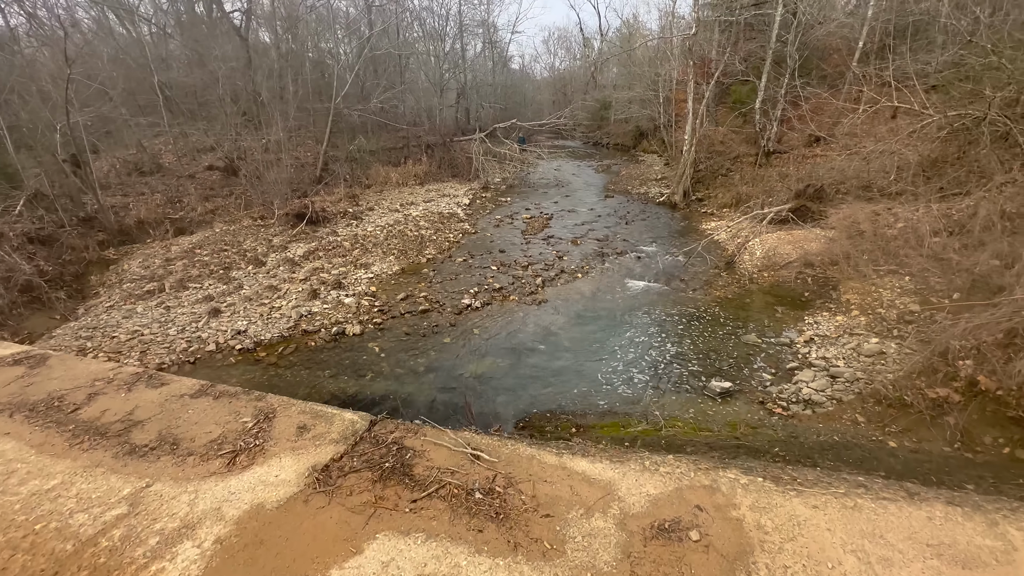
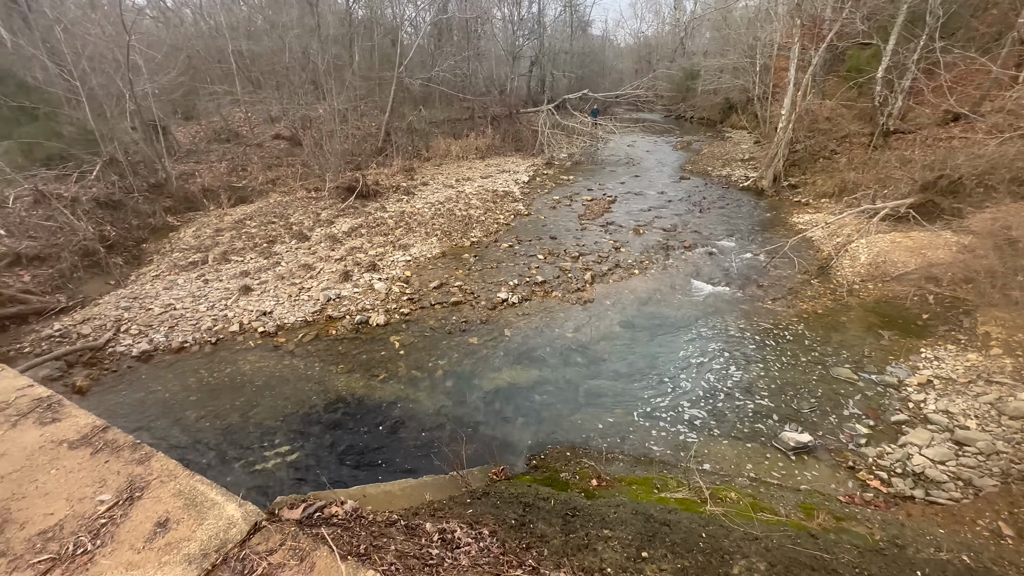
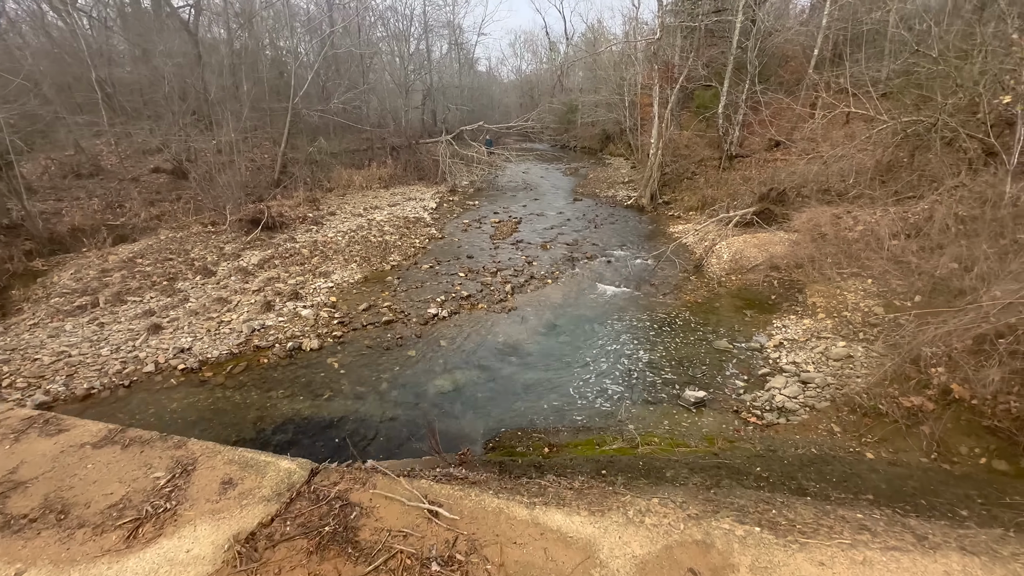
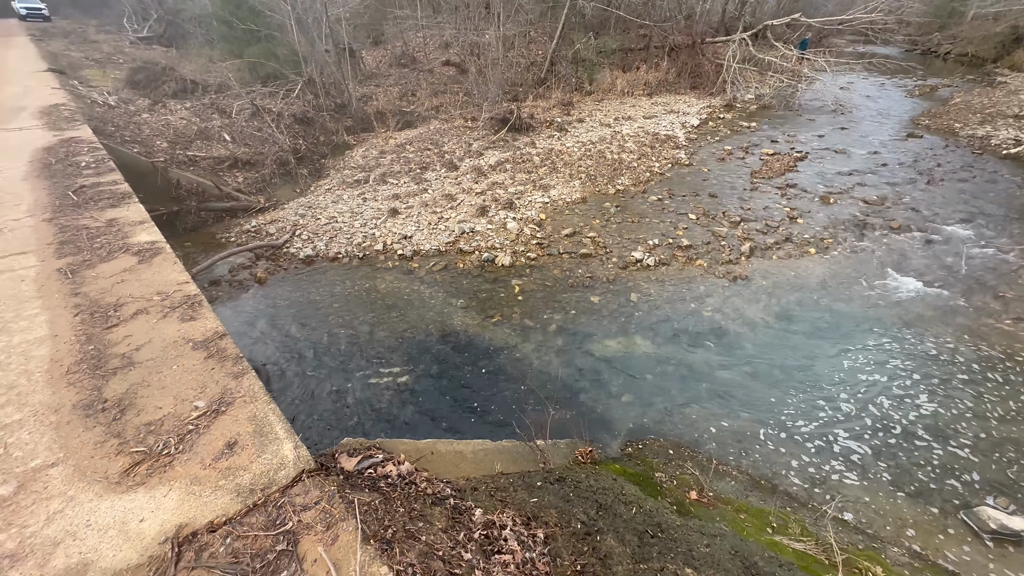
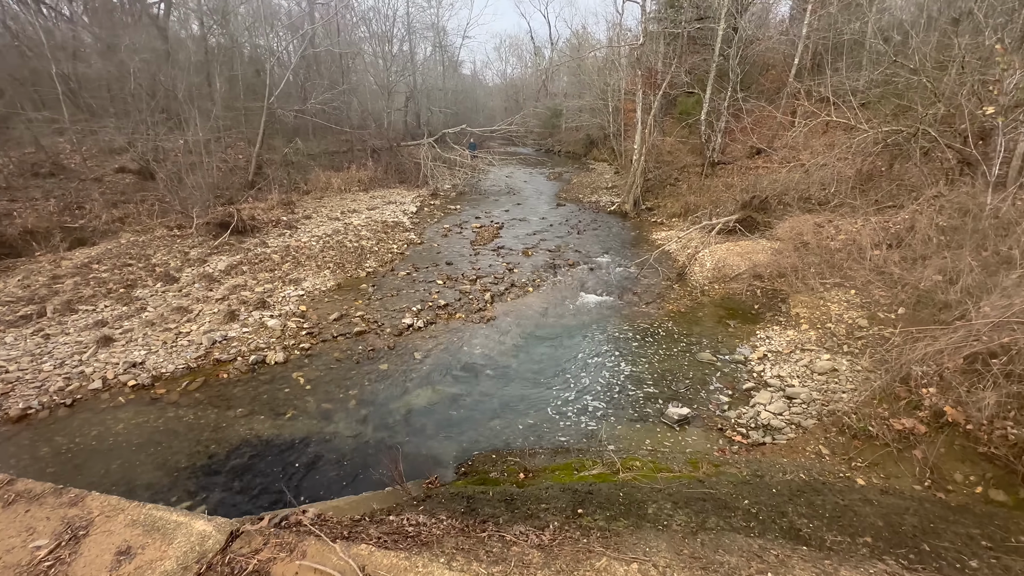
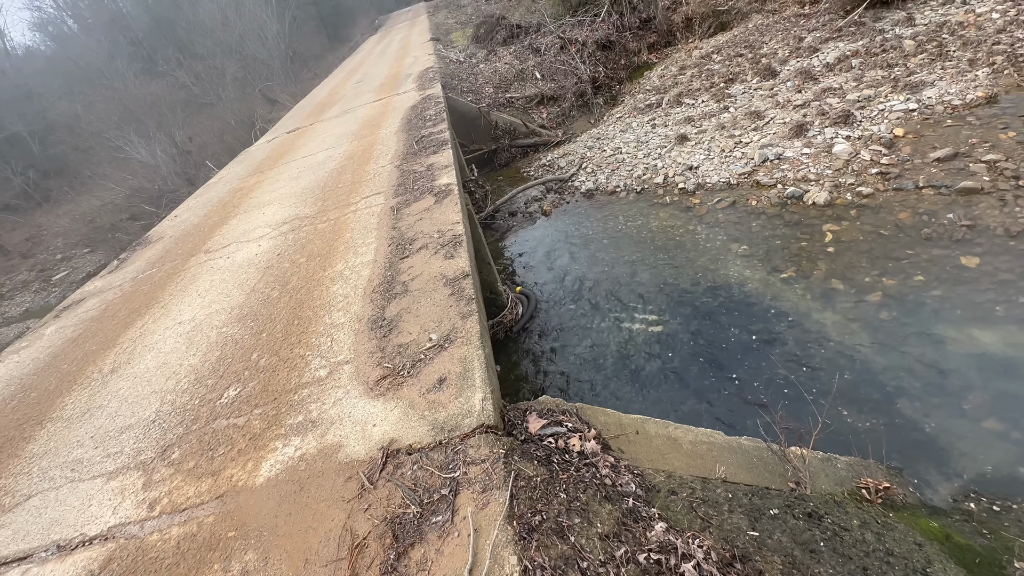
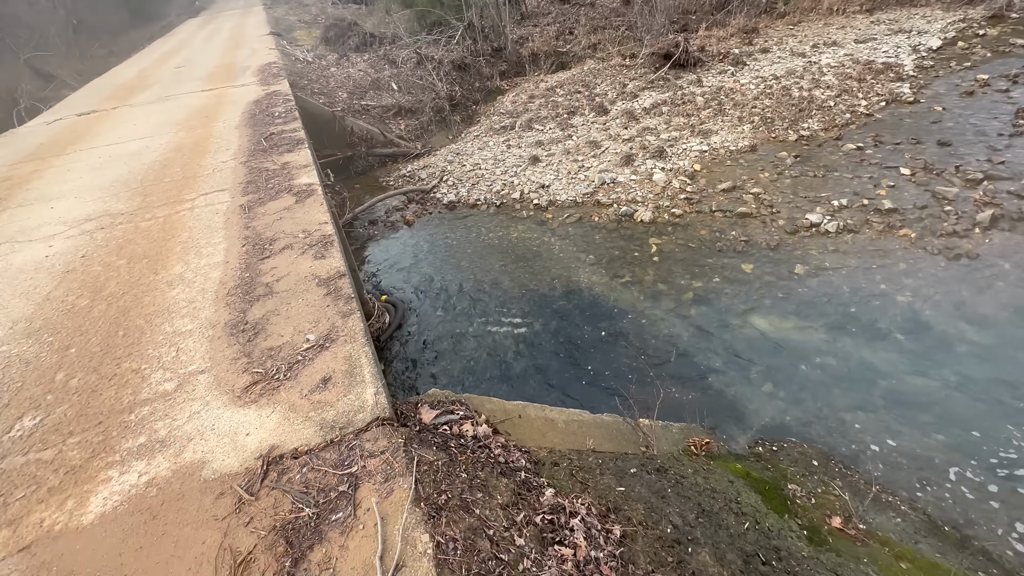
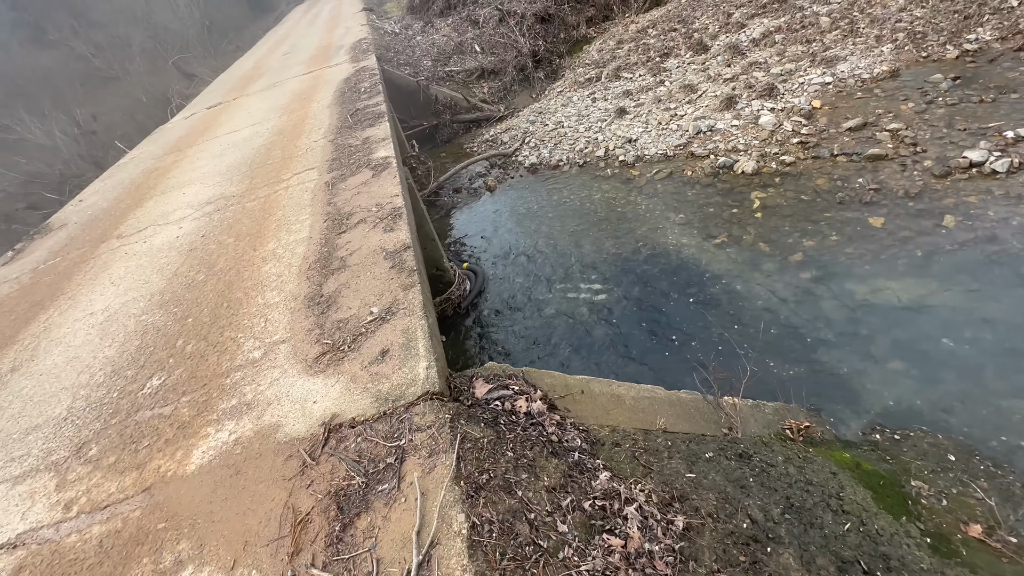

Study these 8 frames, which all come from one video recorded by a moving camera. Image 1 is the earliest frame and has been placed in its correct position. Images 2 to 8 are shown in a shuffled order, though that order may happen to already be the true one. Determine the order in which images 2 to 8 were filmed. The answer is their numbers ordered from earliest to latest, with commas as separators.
3, 5, 2, 4, 7, 8, 6
